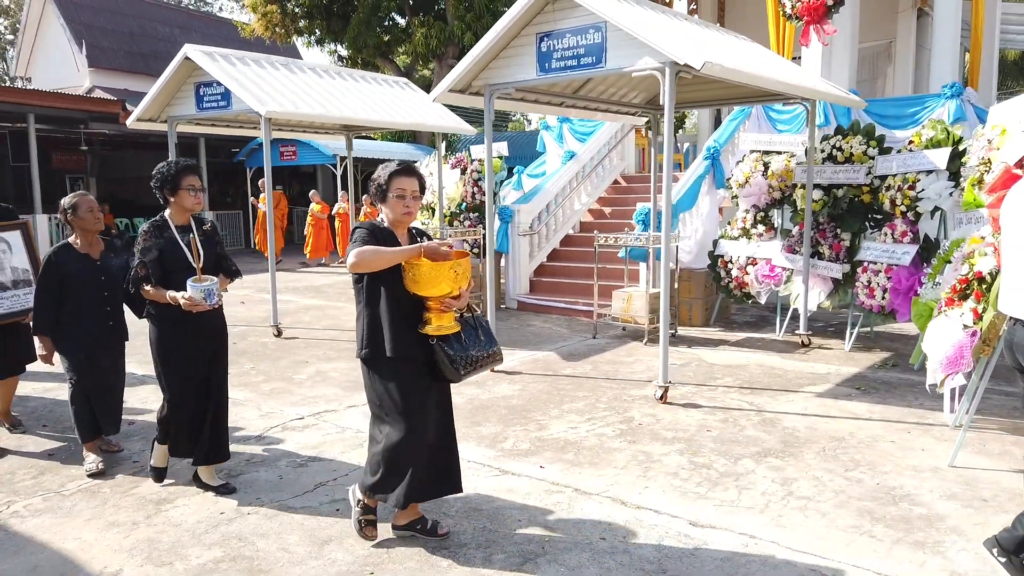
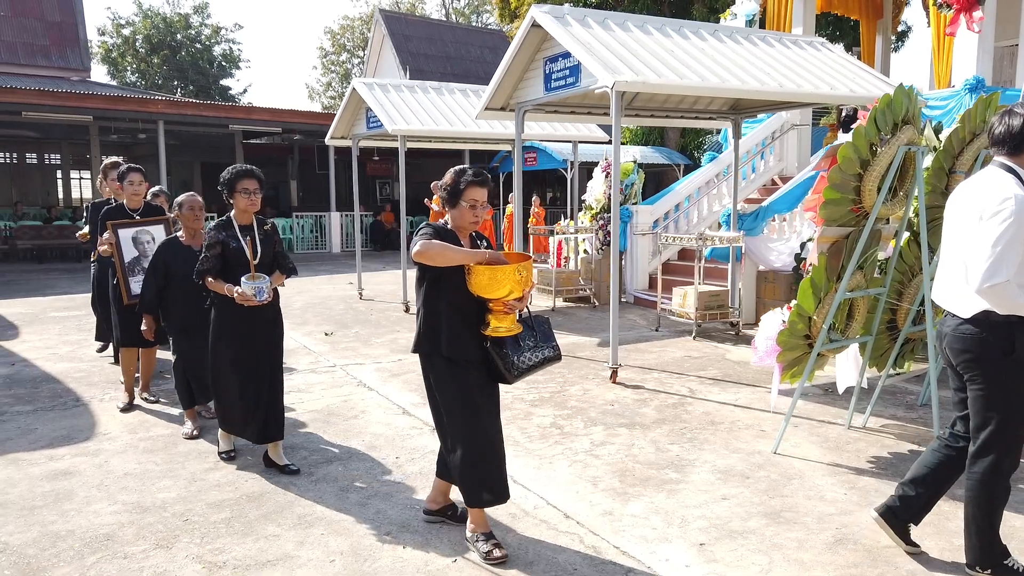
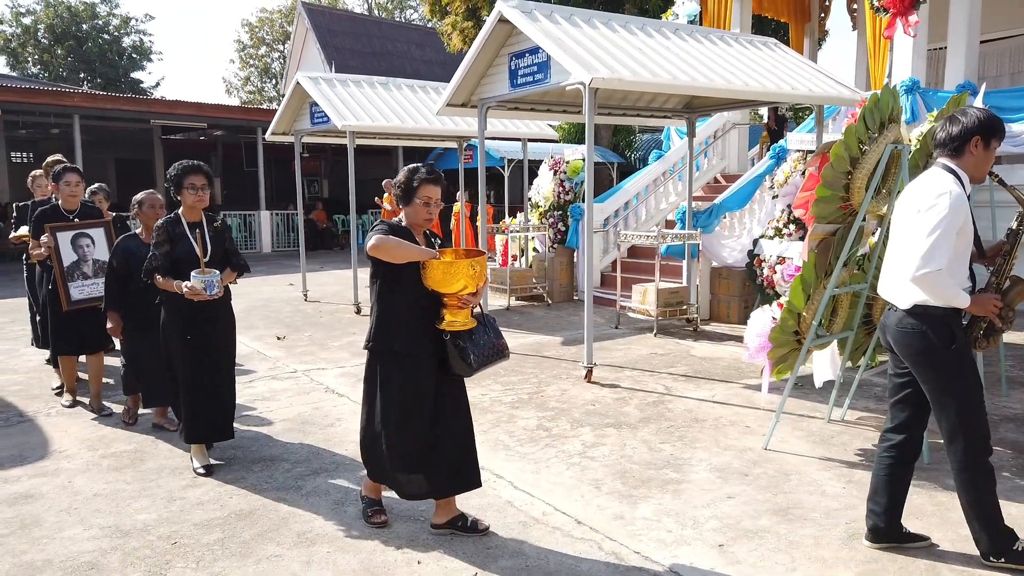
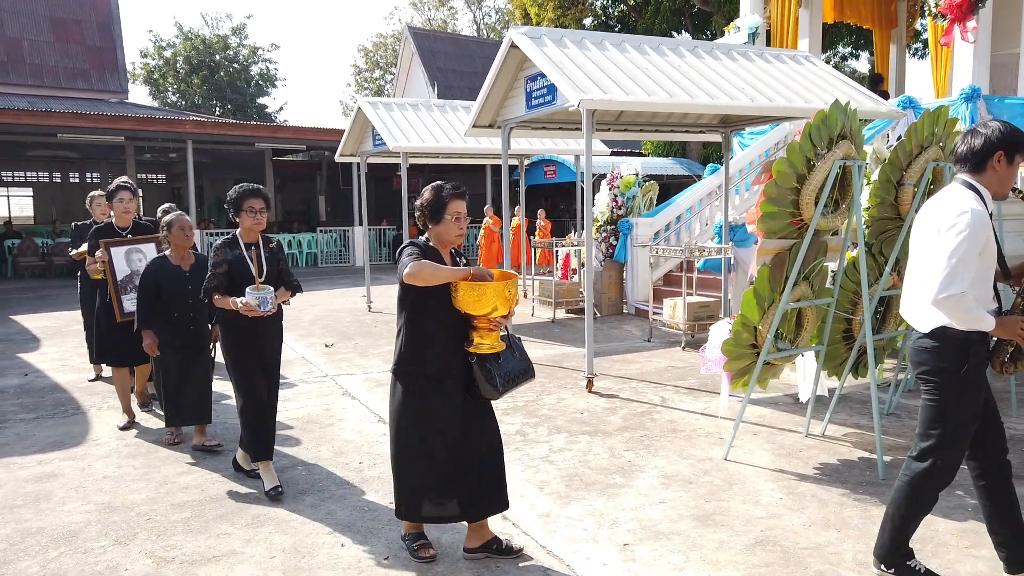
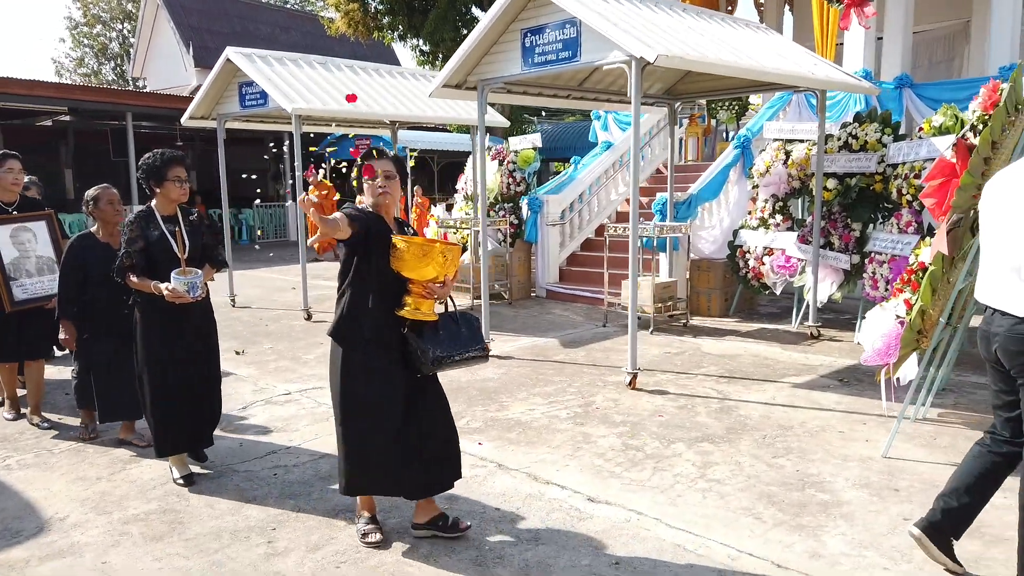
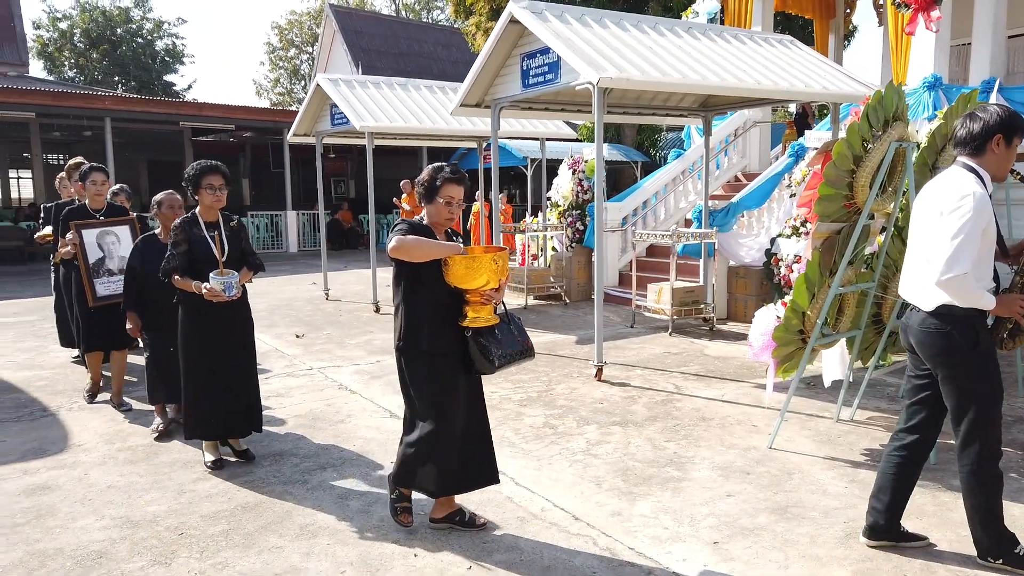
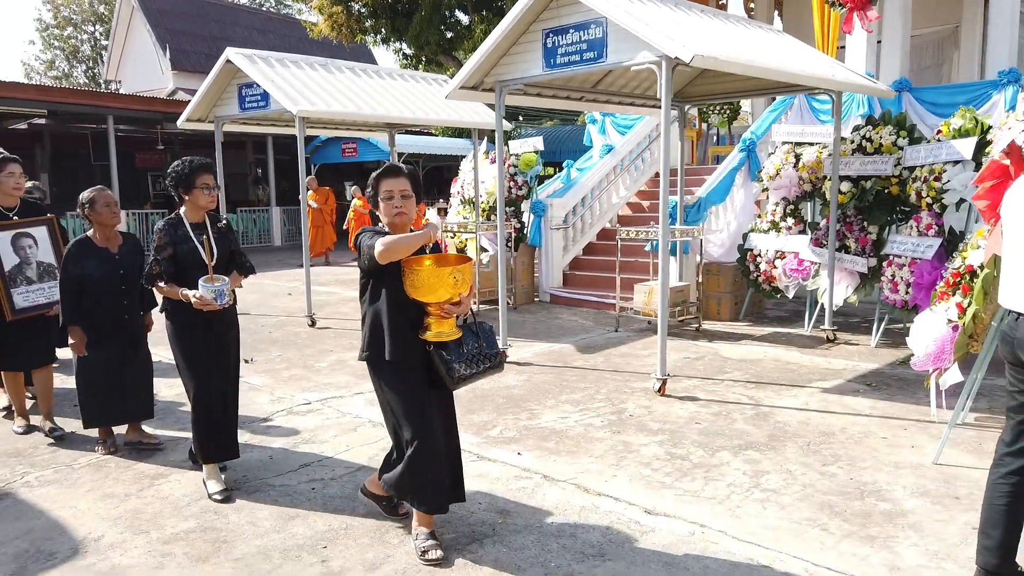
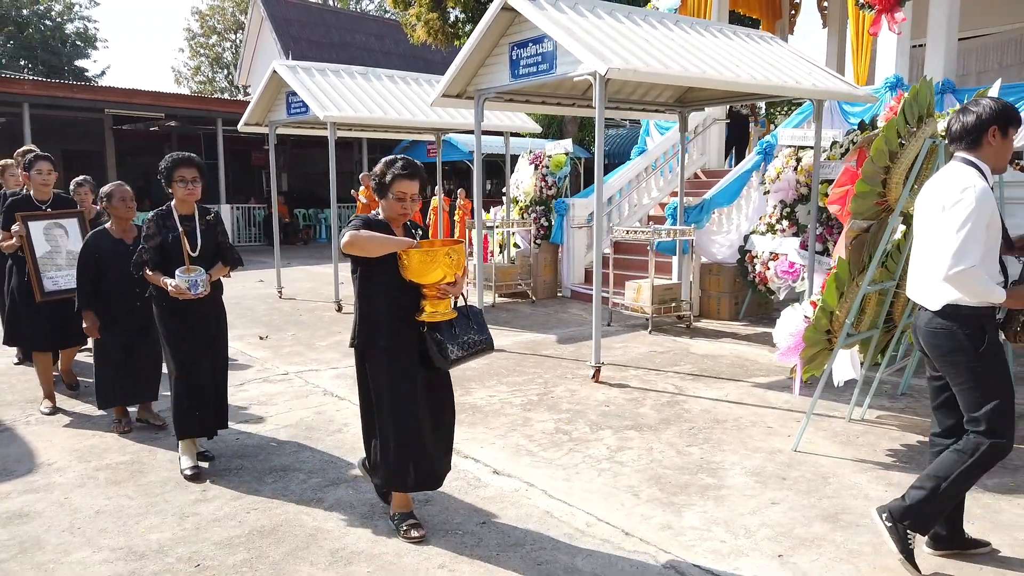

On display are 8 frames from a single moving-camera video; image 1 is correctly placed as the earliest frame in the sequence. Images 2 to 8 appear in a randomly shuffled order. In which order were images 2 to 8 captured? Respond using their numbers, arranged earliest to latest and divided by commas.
7, 5, 8, 3, 6, 2, 4
